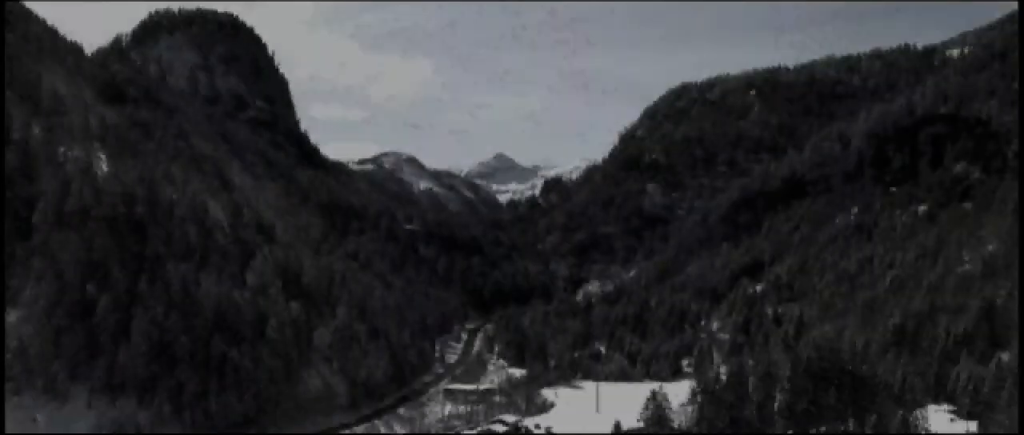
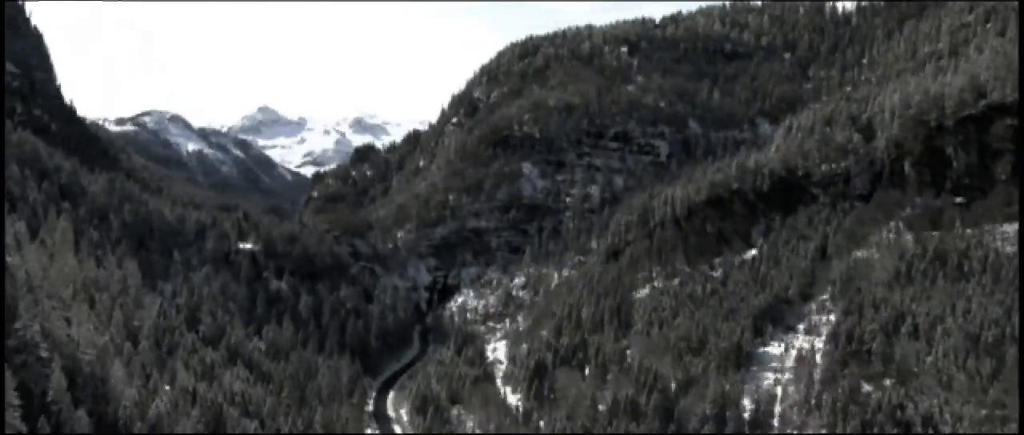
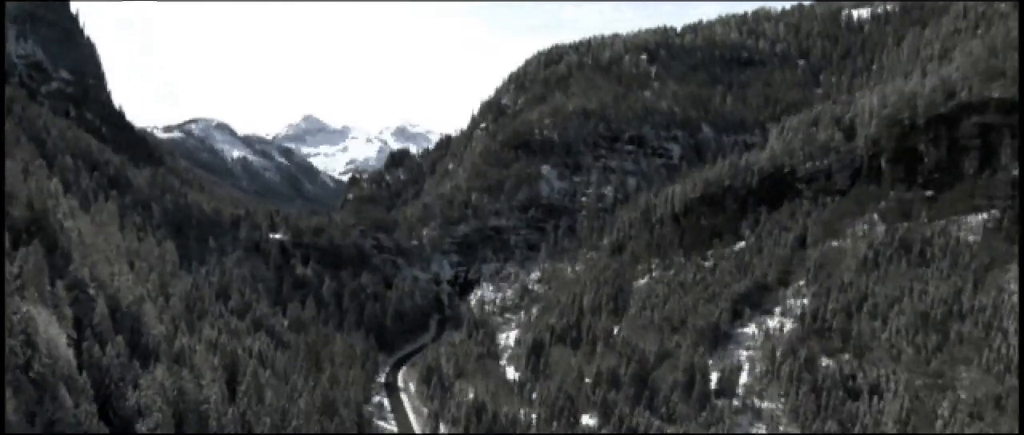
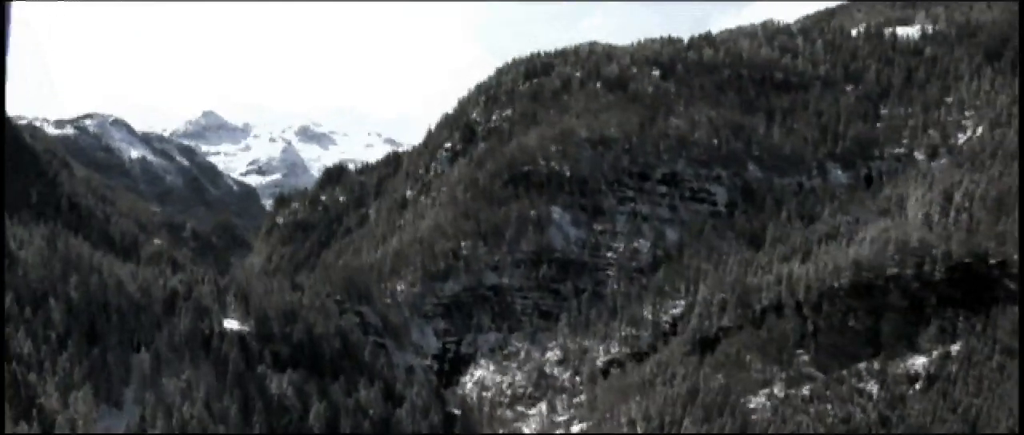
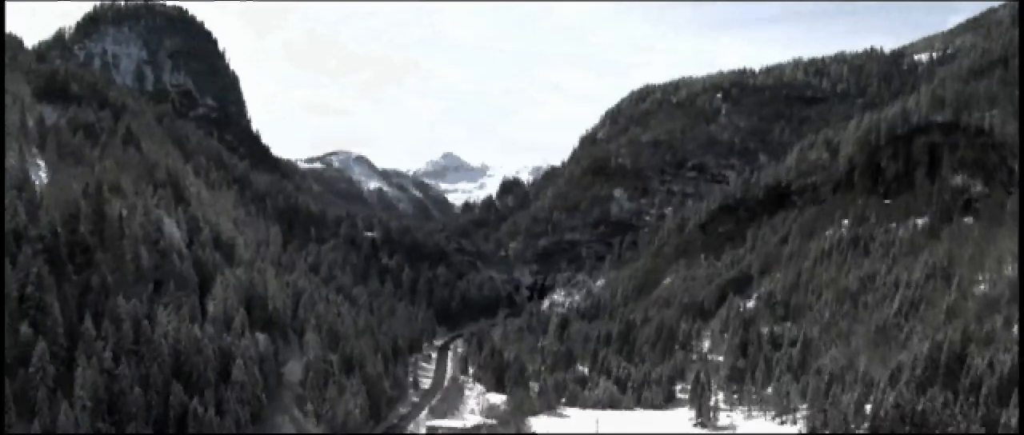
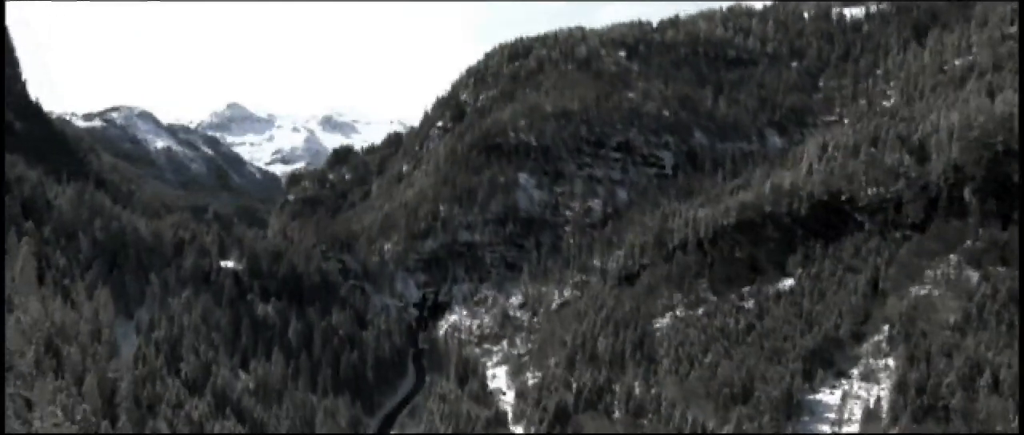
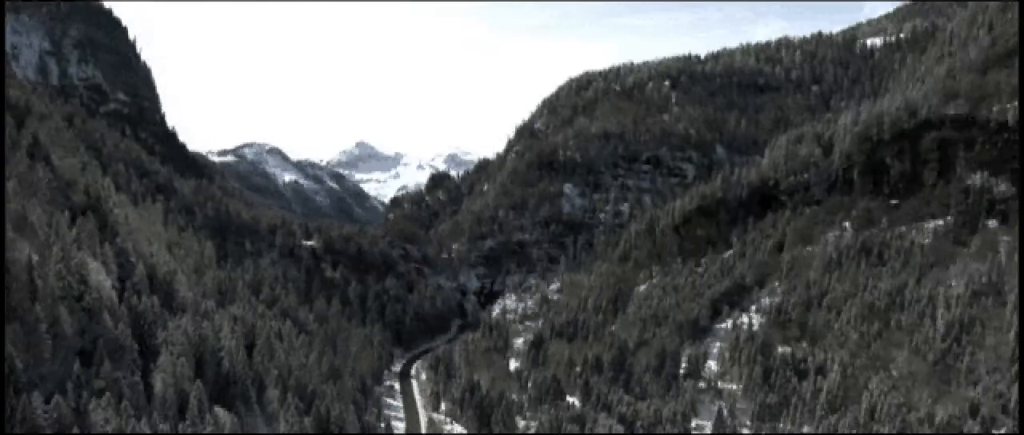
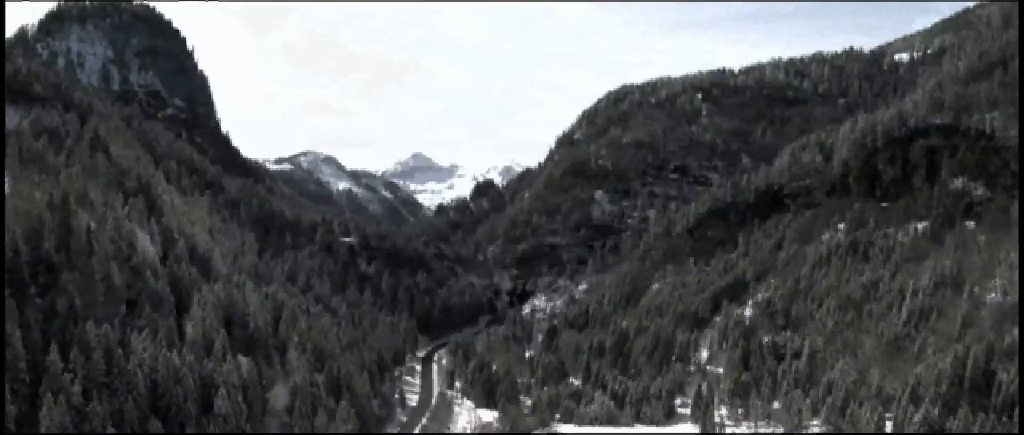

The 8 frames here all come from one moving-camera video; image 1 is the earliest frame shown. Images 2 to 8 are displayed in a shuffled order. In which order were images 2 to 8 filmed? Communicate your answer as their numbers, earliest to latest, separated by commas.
5, 8, 7, 3, 2, 6, 4
